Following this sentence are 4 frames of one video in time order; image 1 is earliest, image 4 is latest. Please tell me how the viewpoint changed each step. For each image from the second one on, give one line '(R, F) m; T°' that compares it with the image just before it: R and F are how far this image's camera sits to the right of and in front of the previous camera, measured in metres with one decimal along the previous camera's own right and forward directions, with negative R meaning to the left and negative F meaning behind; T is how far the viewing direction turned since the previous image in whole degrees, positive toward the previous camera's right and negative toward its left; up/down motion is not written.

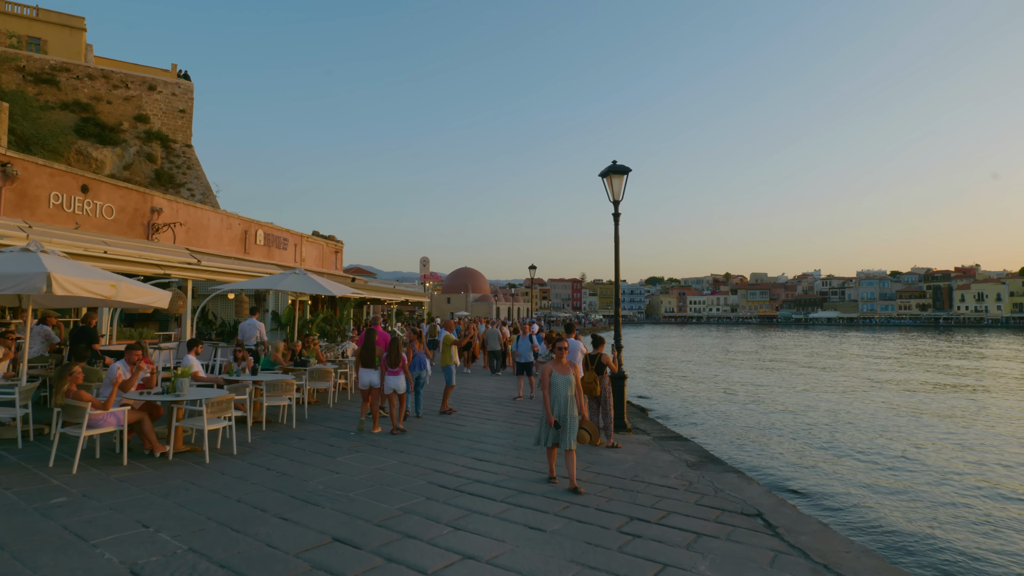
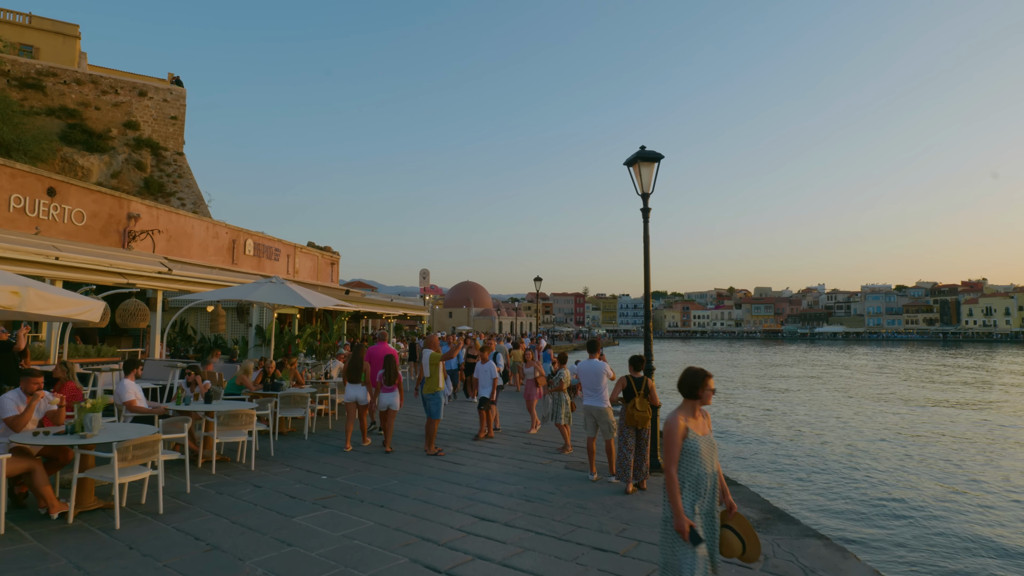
(-0.1, +1.5) m; 0°
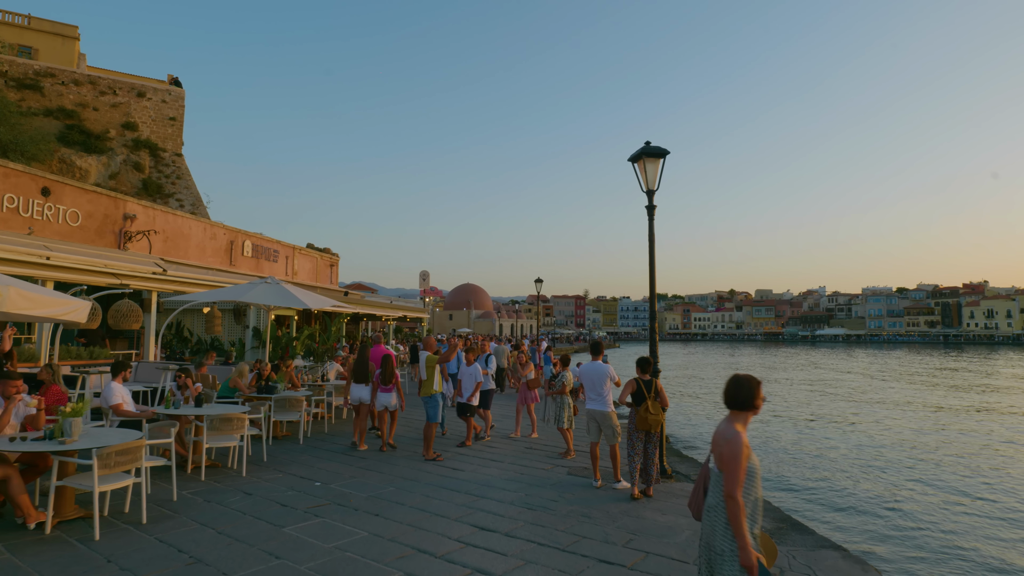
(0.0, +0.2) m; 0°
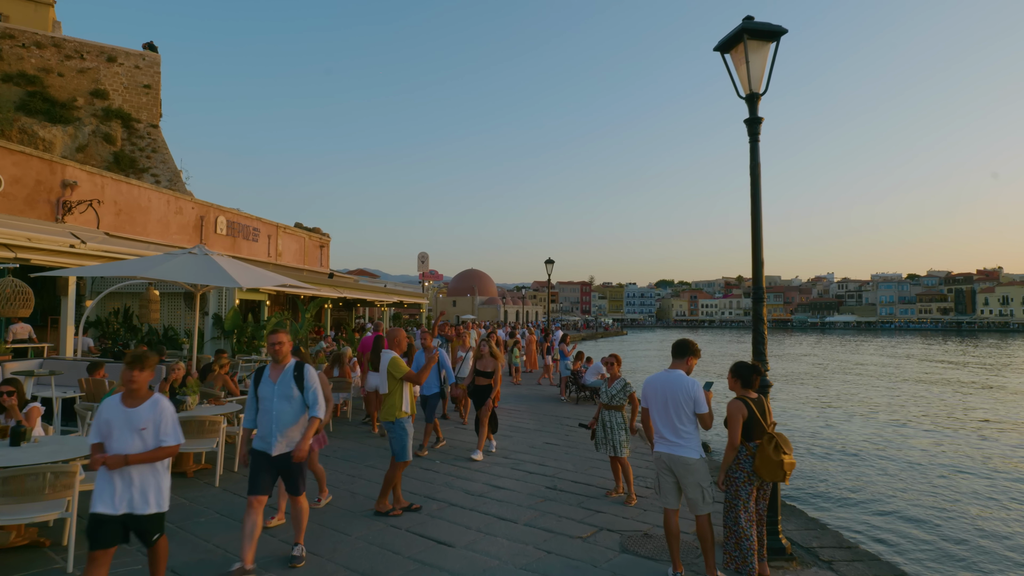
(-0.1, +2.7) m; 0°
